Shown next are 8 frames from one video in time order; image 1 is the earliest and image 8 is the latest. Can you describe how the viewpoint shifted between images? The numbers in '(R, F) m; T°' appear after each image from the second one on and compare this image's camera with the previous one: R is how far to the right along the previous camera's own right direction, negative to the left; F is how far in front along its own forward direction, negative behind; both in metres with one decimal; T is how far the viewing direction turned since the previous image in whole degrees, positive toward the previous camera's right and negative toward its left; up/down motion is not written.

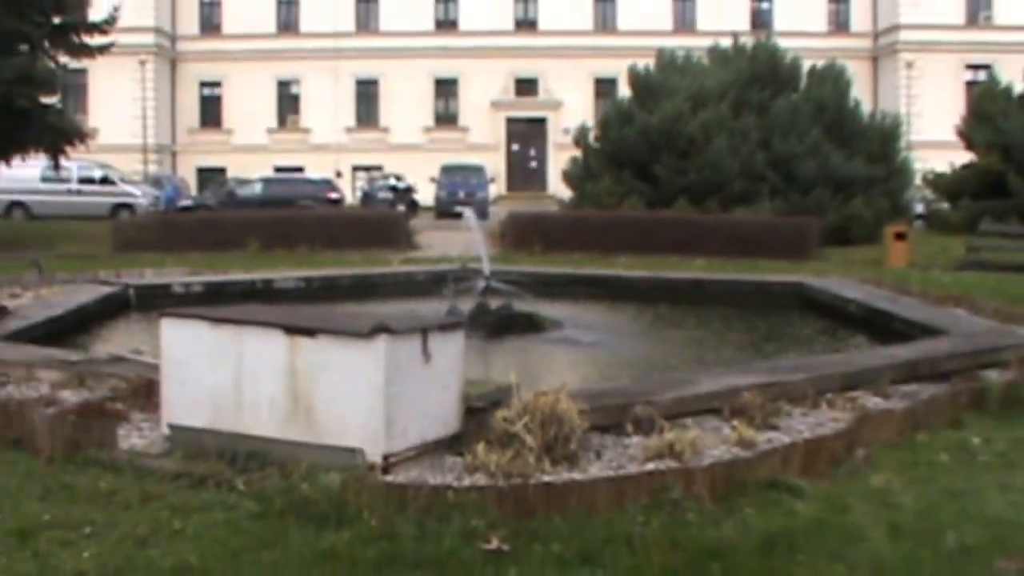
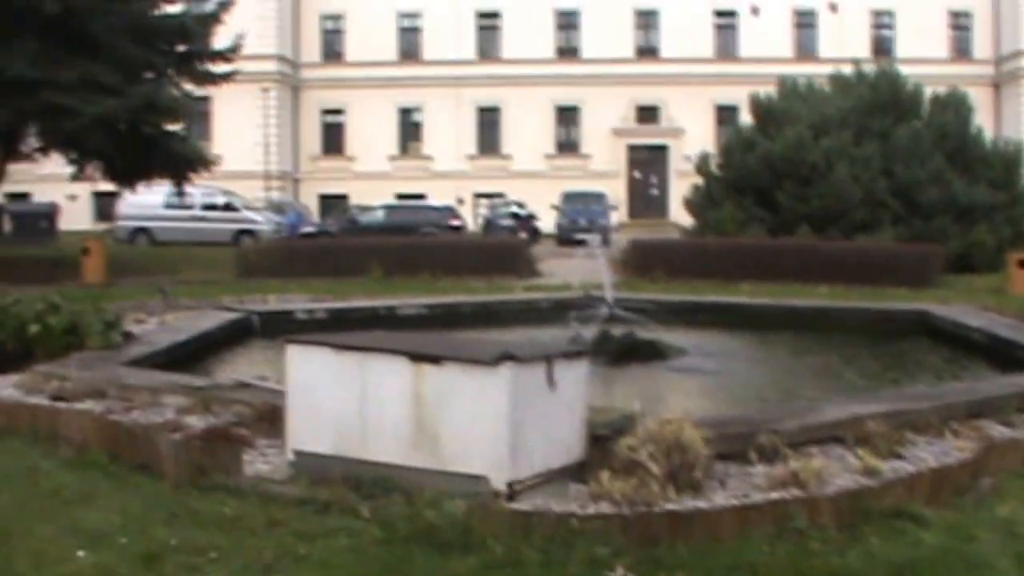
(-0.1, 0.0) m; -4°
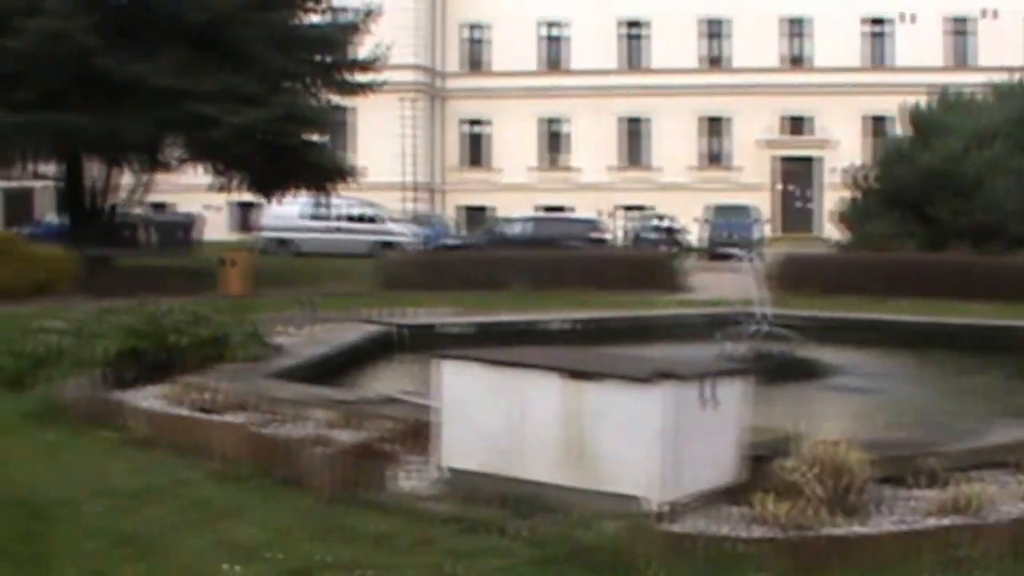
(-0.2, +0.3) m; -4°
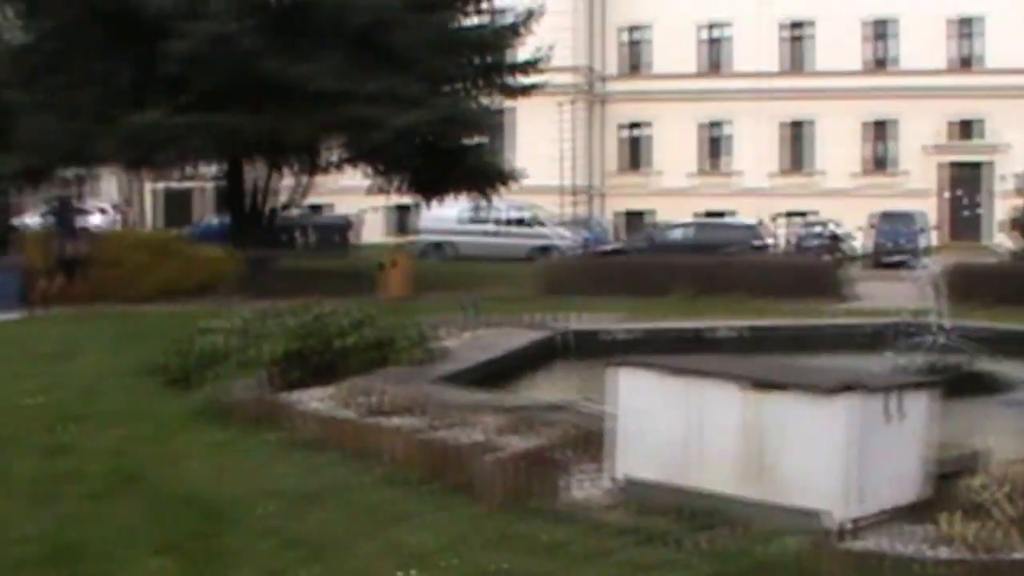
(-0.2, +0.2) m; -5°
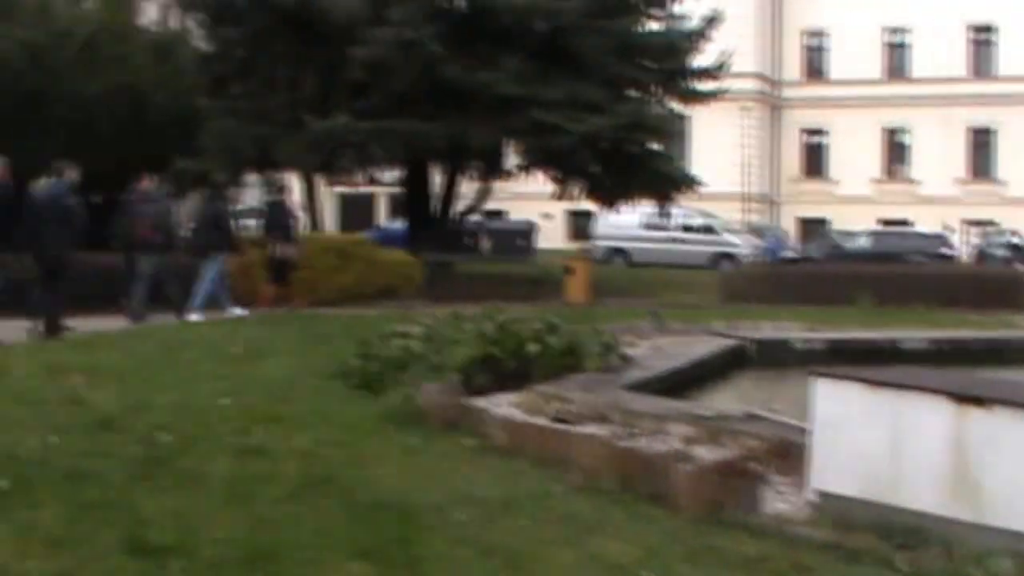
(-0.1, +0.1) m; -6°
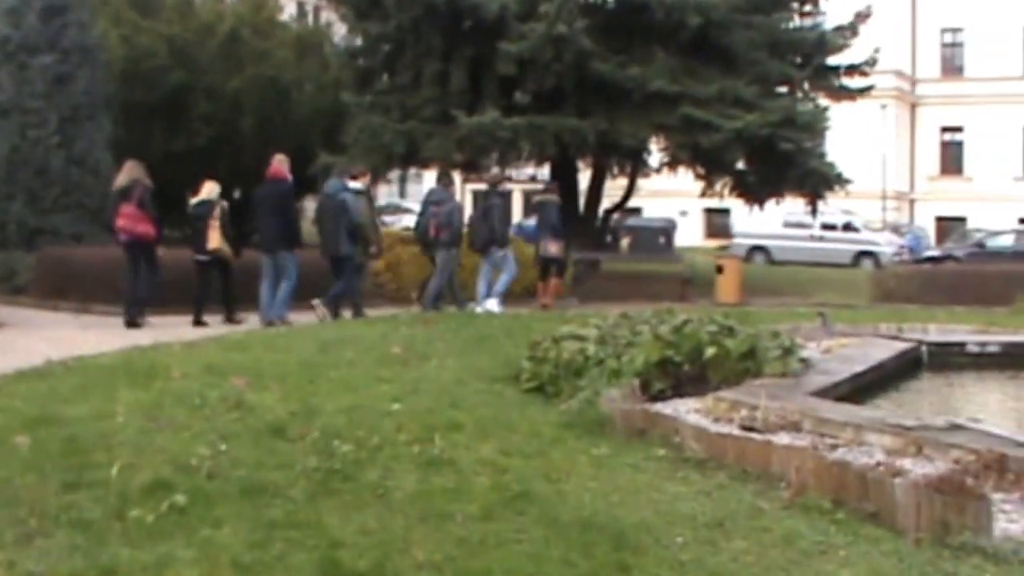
(-0.4, +0.6) m; -4°
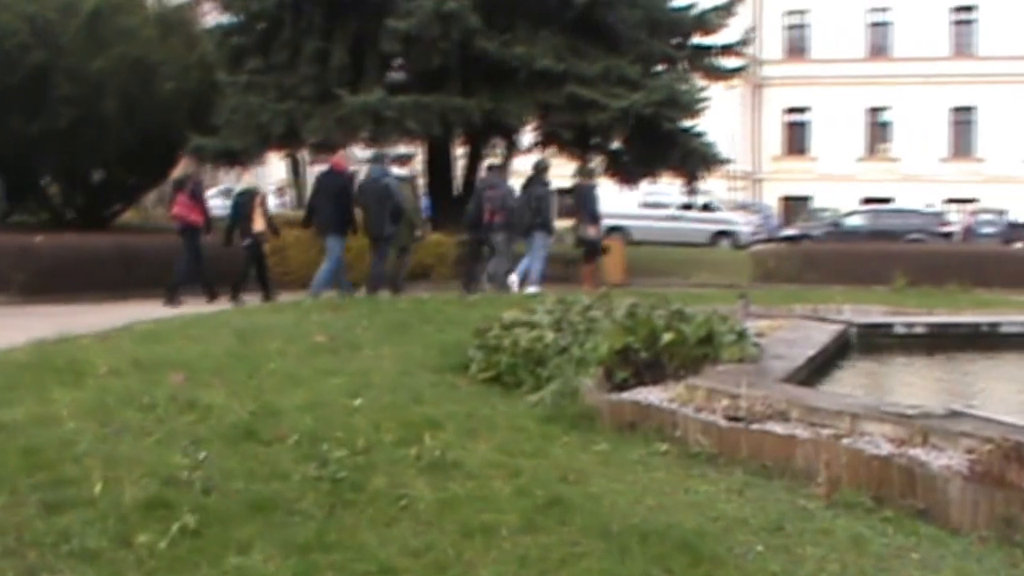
(-0.9, +0.8) m; +7°
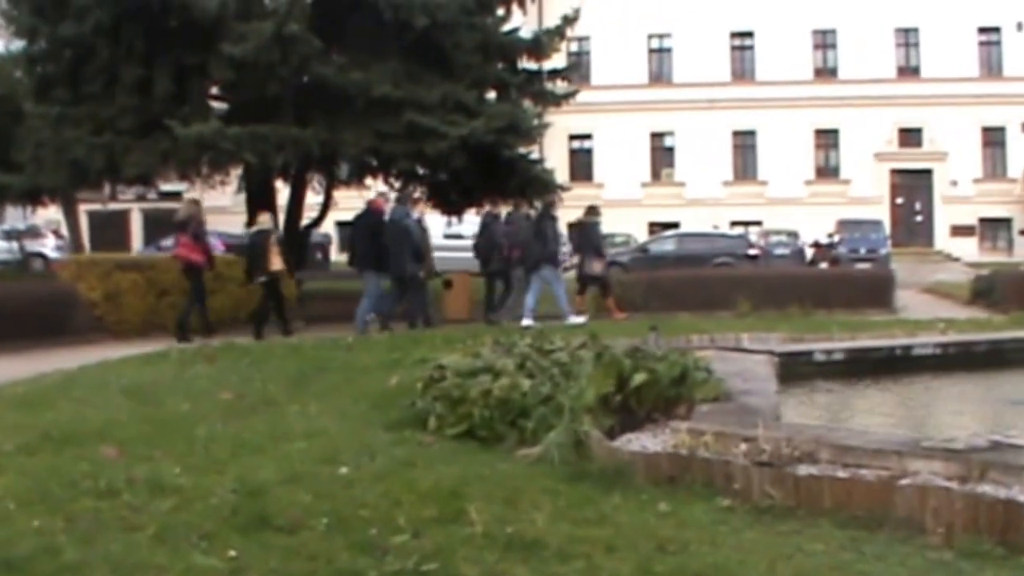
(-1.3, +1.3) m; +9°
